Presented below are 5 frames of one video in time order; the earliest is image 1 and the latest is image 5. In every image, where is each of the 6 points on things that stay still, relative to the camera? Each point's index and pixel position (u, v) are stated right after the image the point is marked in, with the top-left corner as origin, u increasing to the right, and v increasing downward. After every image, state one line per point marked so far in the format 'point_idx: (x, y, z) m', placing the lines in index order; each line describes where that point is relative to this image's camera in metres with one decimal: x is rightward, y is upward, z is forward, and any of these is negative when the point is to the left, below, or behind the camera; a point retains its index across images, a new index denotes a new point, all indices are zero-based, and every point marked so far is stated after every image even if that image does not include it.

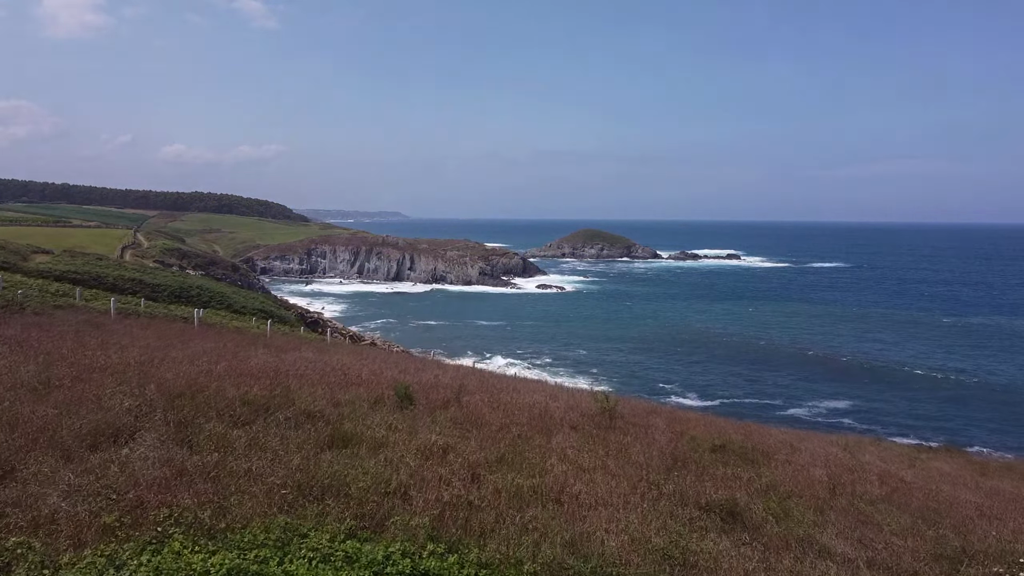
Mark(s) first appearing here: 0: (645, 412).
0: (+1.5, -1.4, +8.7) m
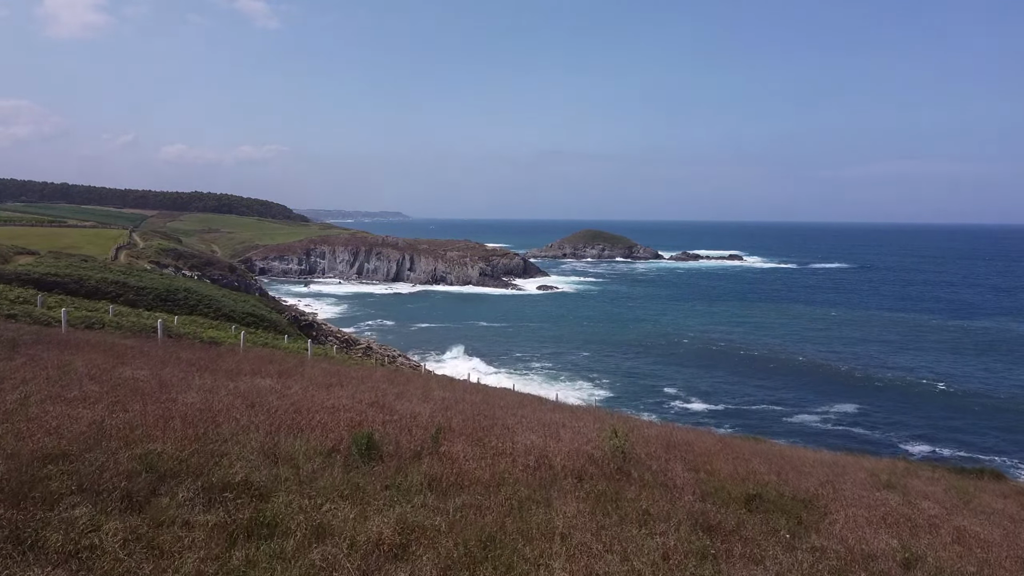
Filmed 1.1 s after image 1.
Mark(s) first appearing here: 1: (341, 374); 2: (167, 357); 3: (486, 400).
0: (+1.5, -1.5, +7.5) m
1: (-2.0, -1.0, +9.0) m
2: (-3.8, -0.8, +8.4) m
3: (-0.3, -1.3, +8.8) m
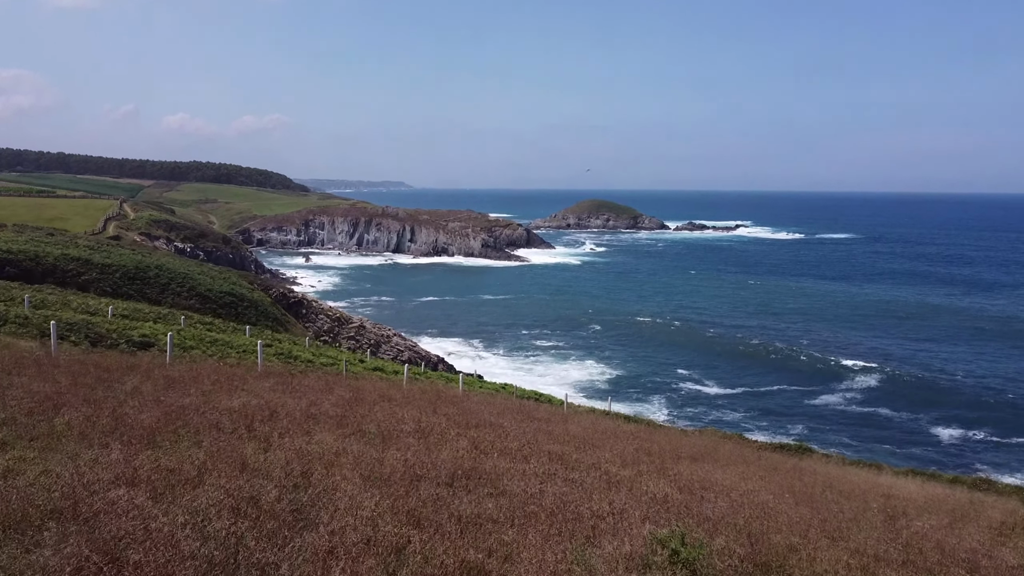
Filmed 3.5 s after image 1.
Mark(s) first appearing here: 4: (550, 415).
0: (+1.5, -1.6, +5.0) m
1: (-2.0, -1.0, +6.5) m
2: (-3.8, -0.8, +5.8) m
3: (-0.3, -1.3, +6.2) m
4: (+0.5, -1.8, +10.7) m
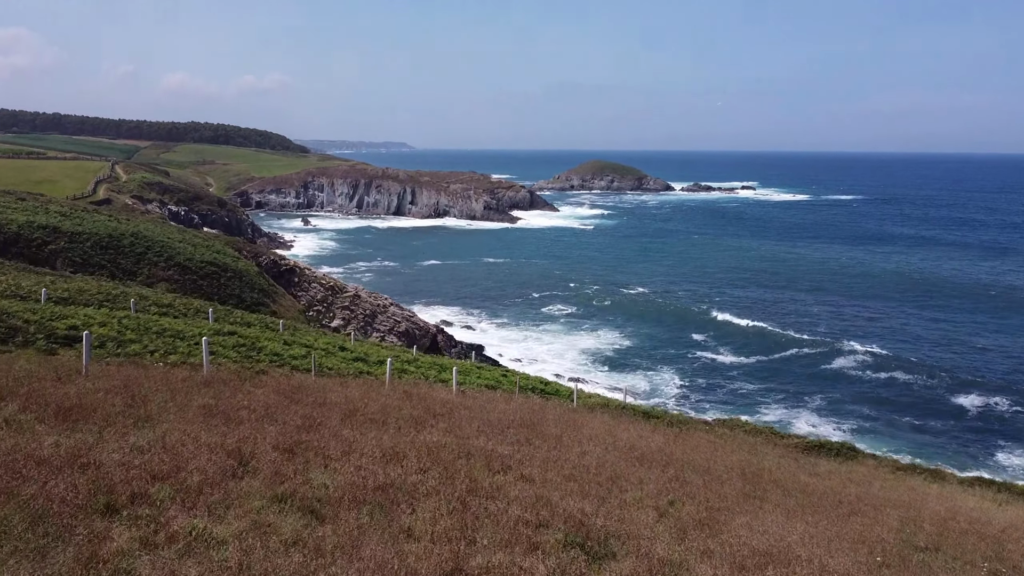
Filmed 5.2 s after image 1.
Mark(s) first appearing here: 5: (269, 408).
0: (+1.5, -1.7, +3.1) m
1: (-2.0, -1.0, +4.6) m
2: (-3.8, -0.9, +3.9) m
3: (-0.3, -1.4, +4.4) m
4: (+0.5, -1.6, +8.9) m
5: (-2.1, -1.0, +6.8) m
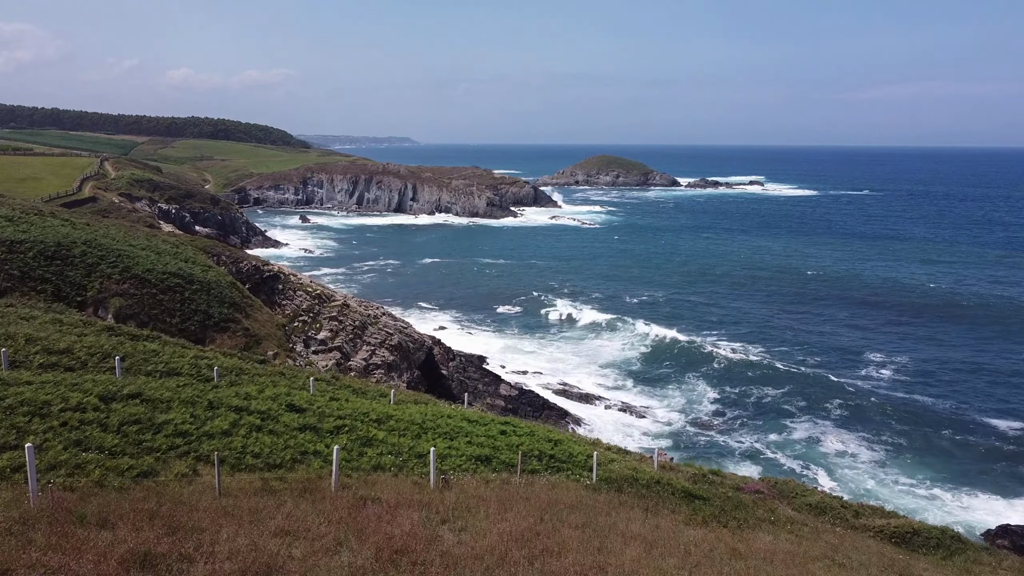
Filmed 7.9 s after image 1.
0: (+1.4, -2.2, +0.2) m
1: (-2.0, -1.6, +1.7) m
2: (-3.8, -1.4, +1.0) m
3: (-0.3, -1.9, +1.4) m
4: (+0.5, -2.1, +5.9) m
5: (-2.2, -1.6, +3.8) m
